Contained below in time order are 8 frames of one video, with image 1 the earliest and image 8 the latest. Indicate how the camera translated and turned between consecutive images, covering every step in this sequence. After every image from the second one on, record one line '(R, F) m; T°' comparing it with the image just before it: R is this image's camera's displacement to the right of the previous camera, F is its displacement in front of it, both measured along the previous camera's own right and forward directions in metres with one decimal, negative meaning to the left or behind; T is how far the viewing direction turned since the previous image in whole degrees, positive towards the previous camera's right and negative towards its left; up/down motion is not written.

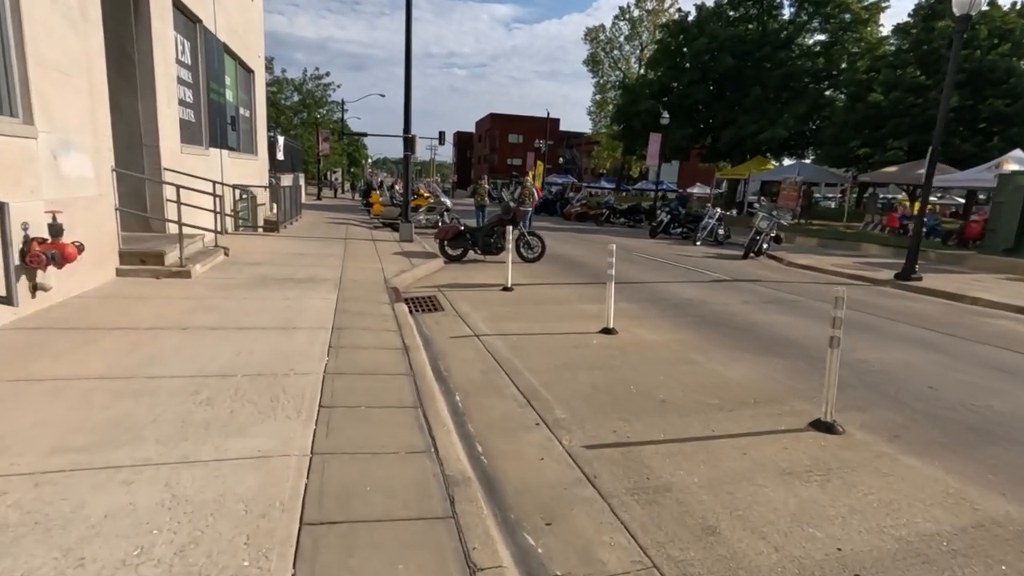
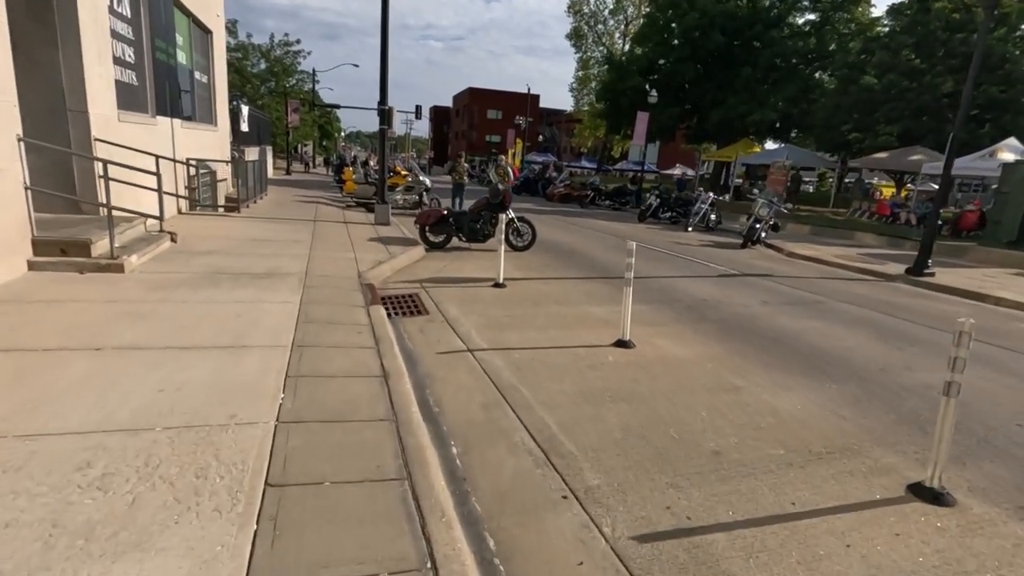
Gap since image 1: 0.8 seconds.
(-0.3, +1.1) m; +3°
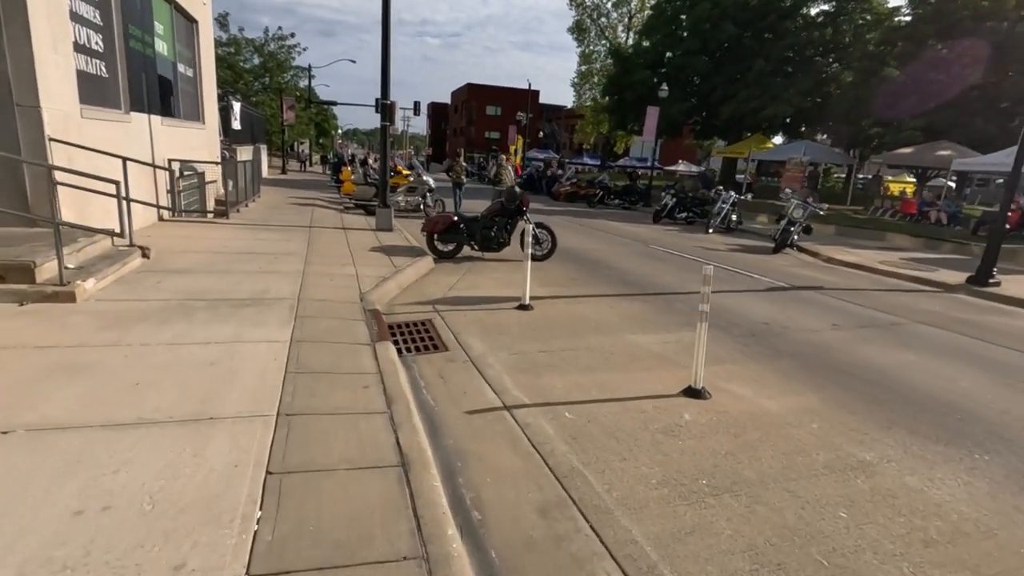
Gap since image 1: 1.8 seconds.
(-0.4, +1.2) m; 0°
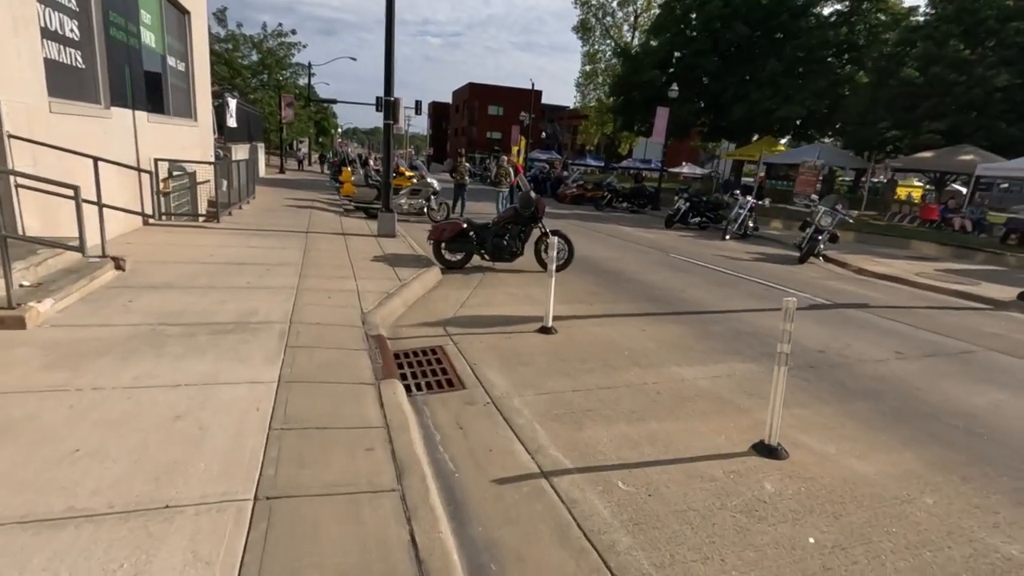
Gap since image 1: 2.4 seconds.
(-0.3, +0.8) m; 0°
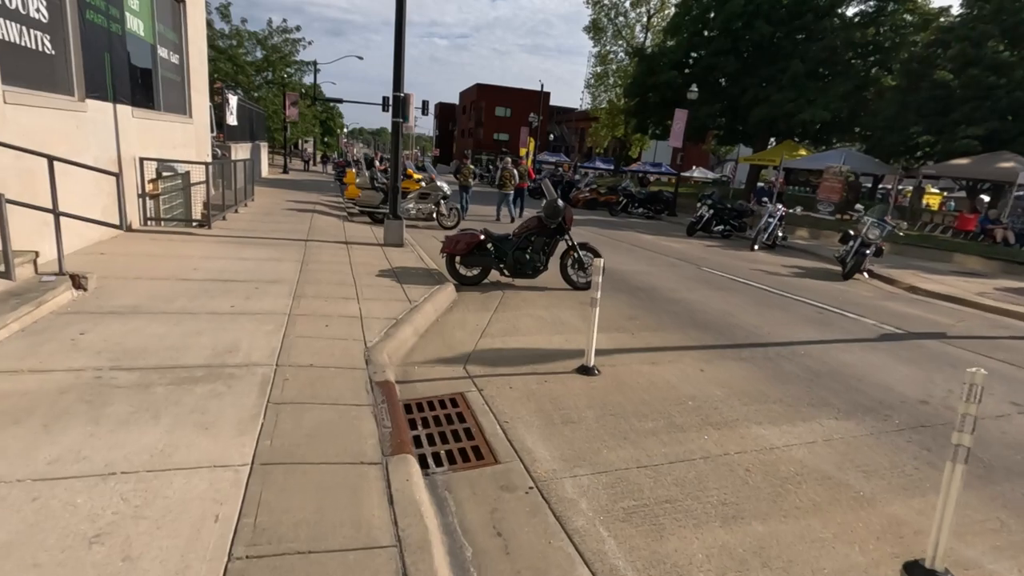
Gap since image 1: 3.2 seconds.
(-0.3, +1.1) m; 0°
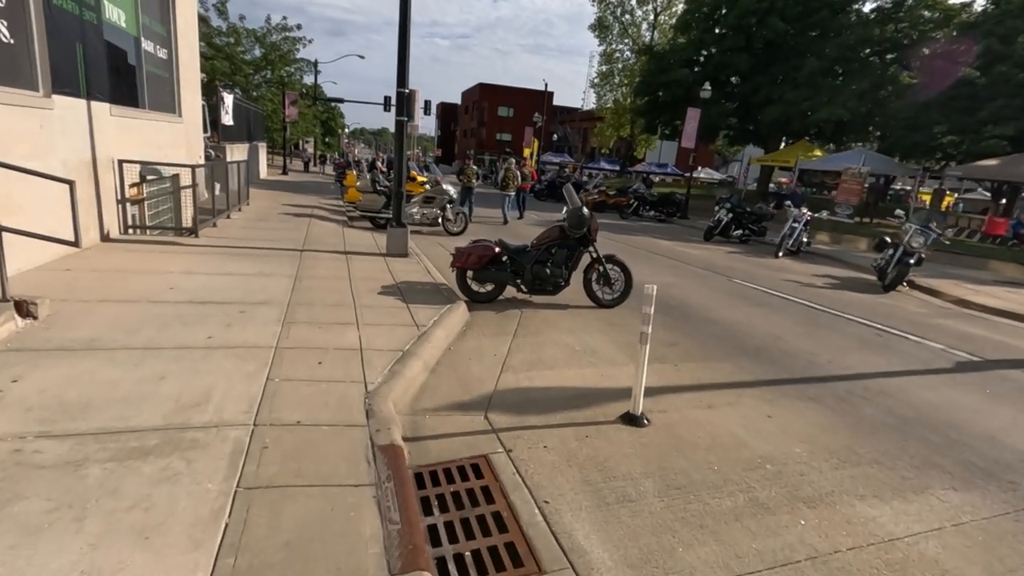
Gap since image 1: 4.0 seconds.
(-0.2, +0.9) m; 0°
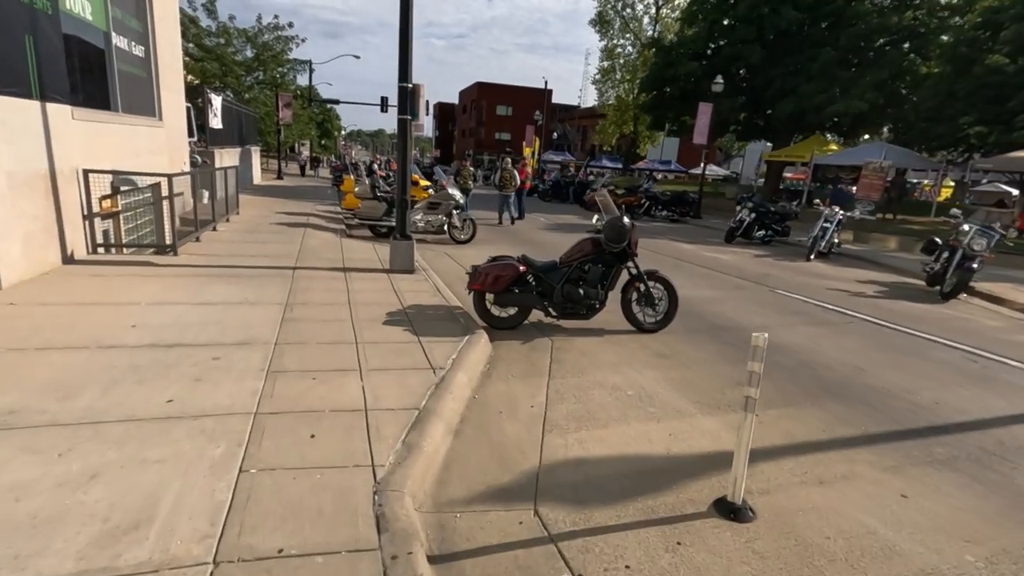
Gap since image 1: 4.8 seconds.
(-0.3, +1.1) m; 0°
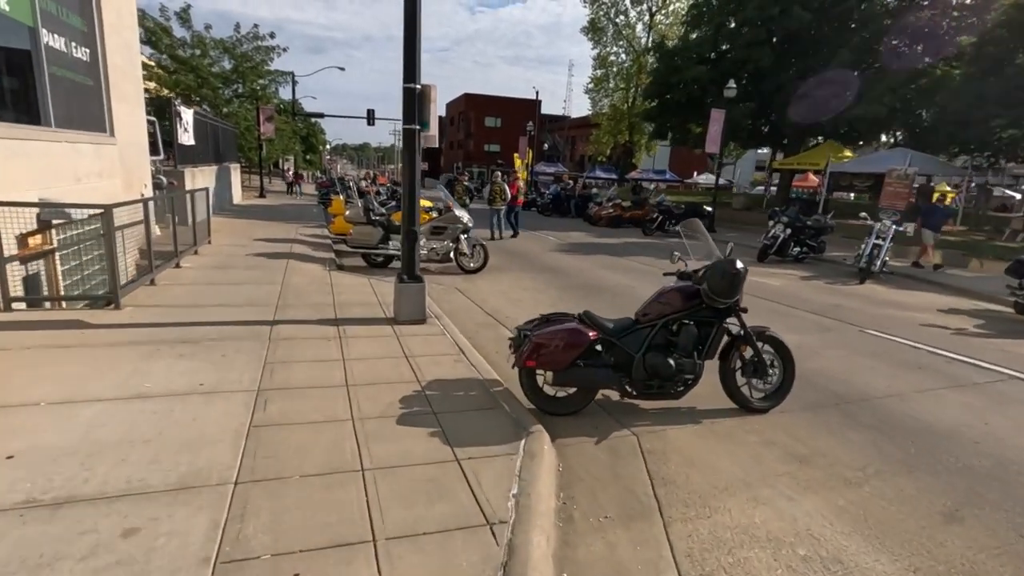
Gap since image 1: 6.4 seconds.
(-0.6, +1.8) m; +1°
